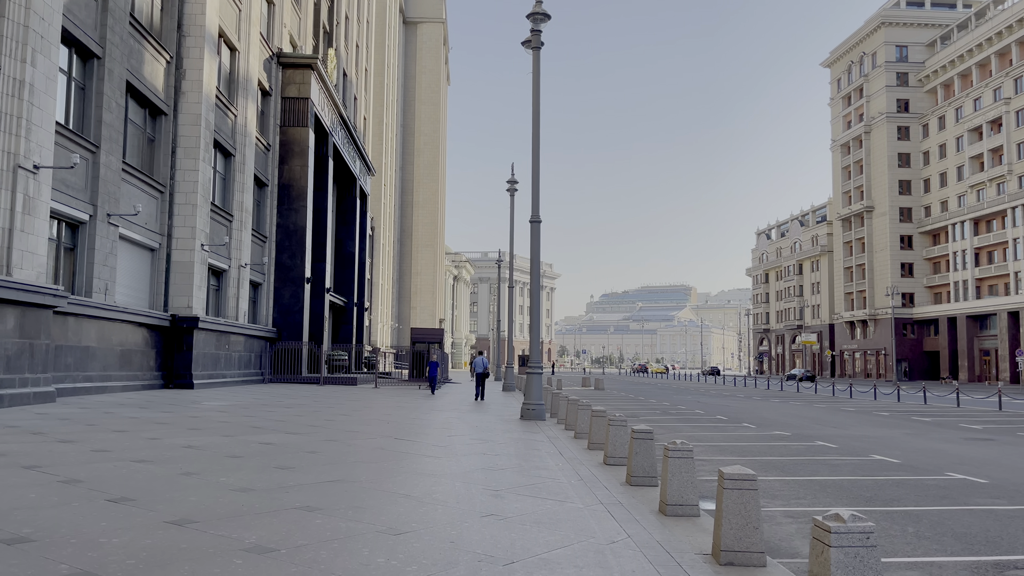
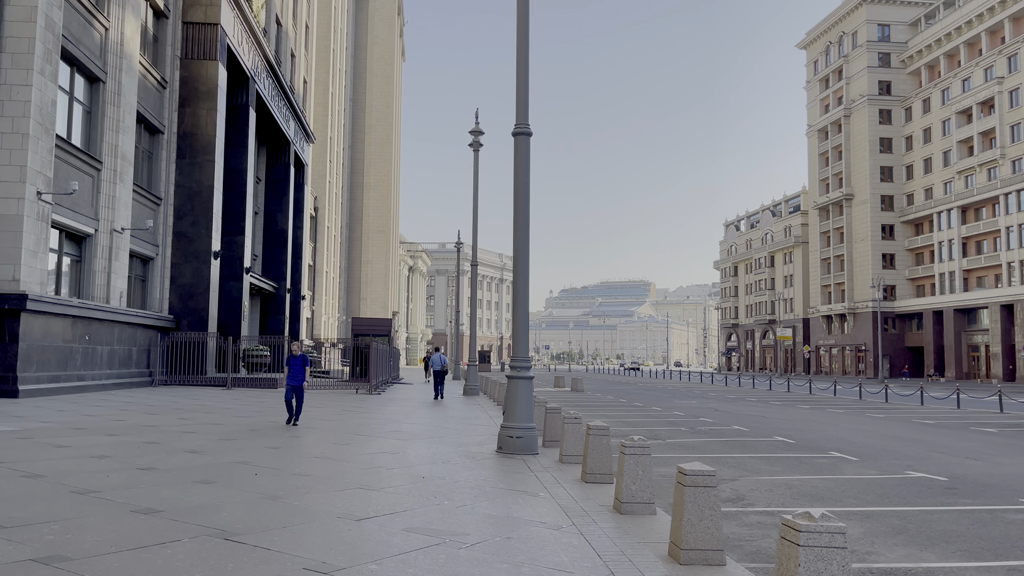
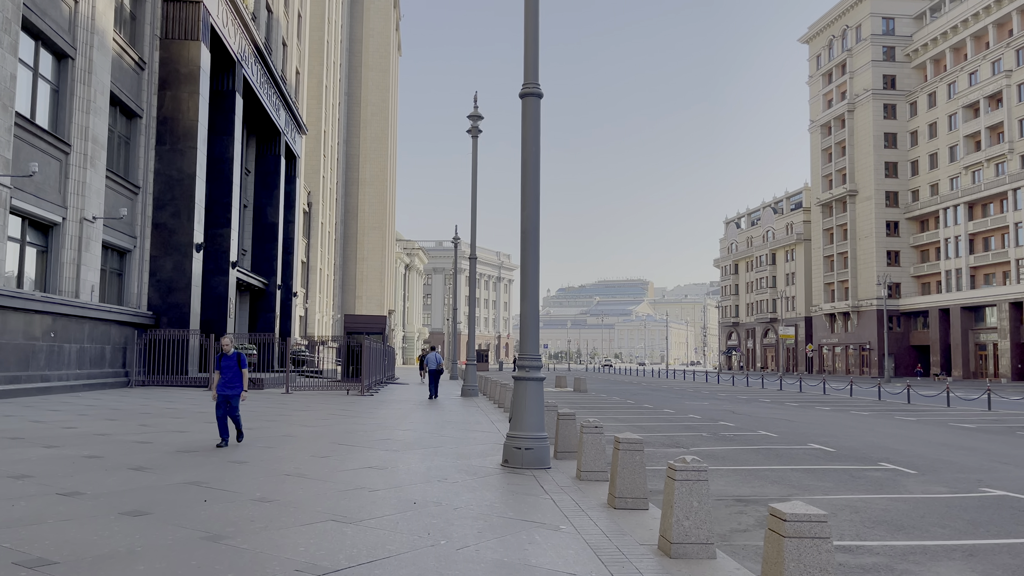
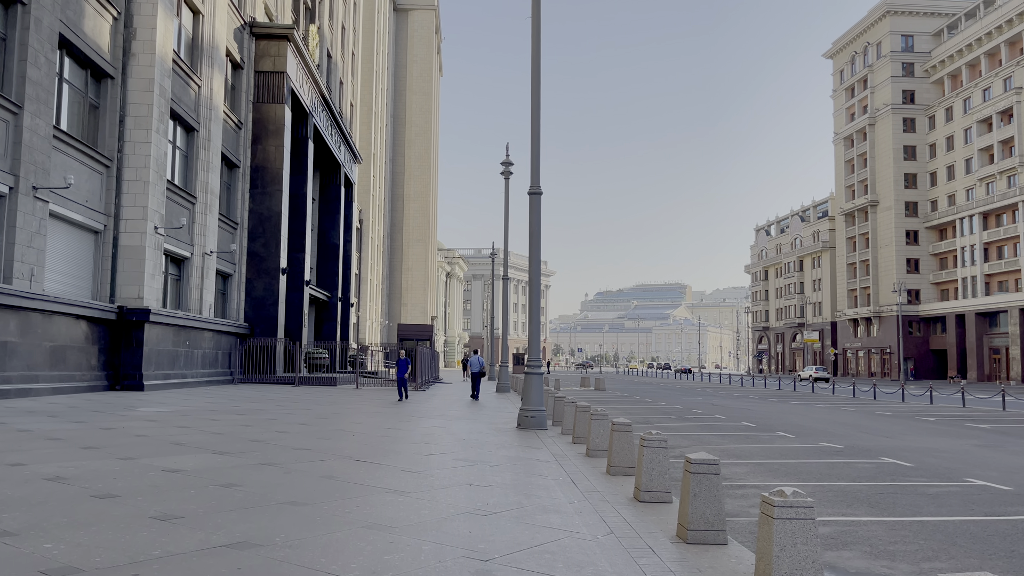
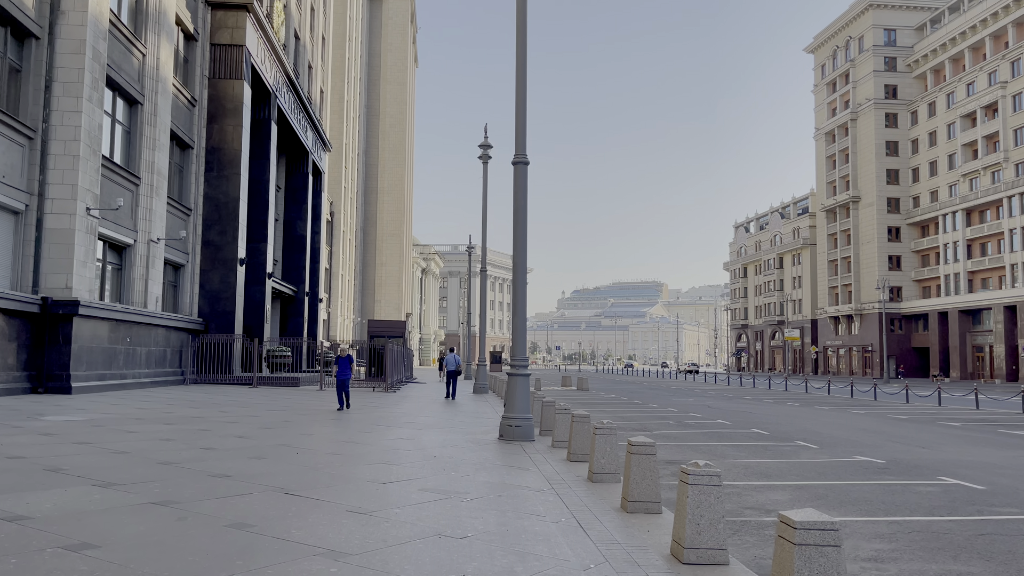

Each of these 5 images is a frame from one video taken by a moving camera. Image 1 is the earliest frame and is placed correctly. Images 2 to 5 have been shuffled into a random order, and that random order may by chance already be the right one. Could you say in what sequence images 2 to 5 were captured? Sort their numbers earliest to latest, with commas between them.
4, 5, 2, 3
